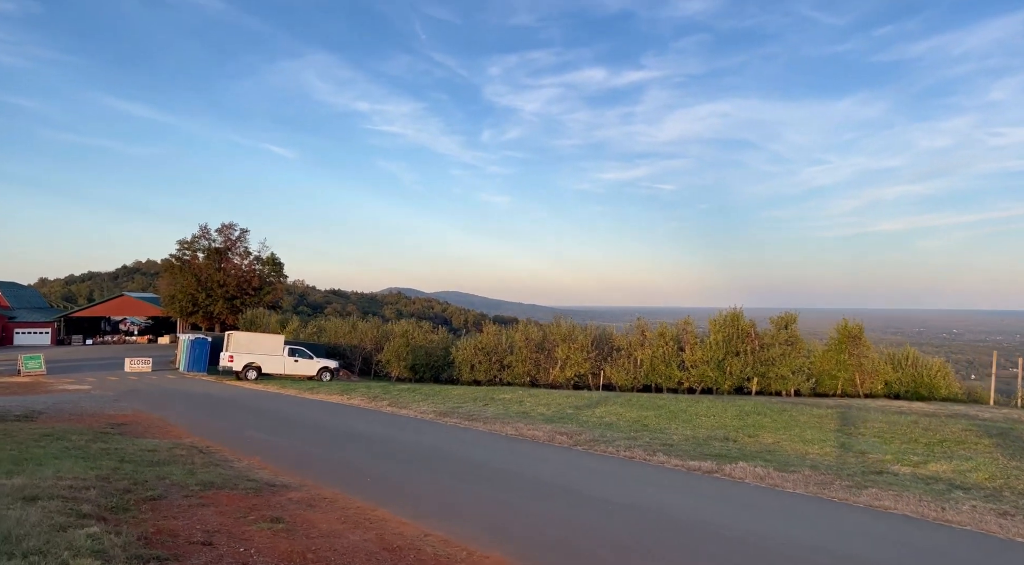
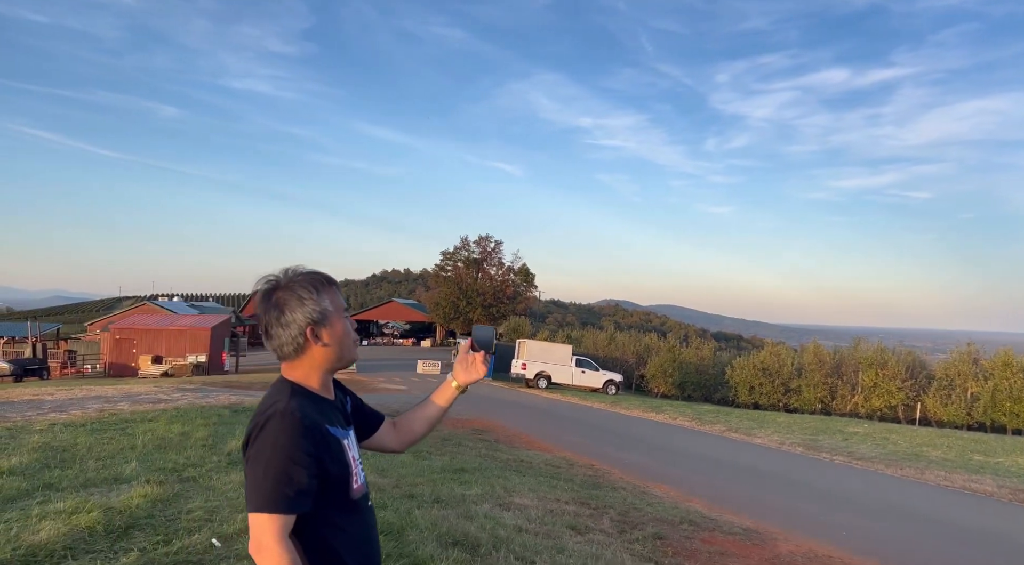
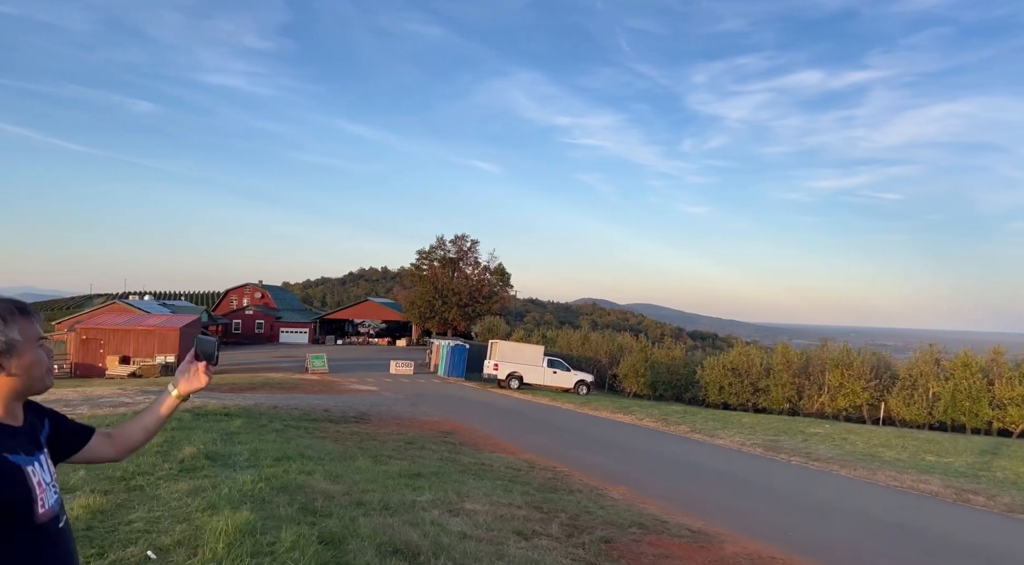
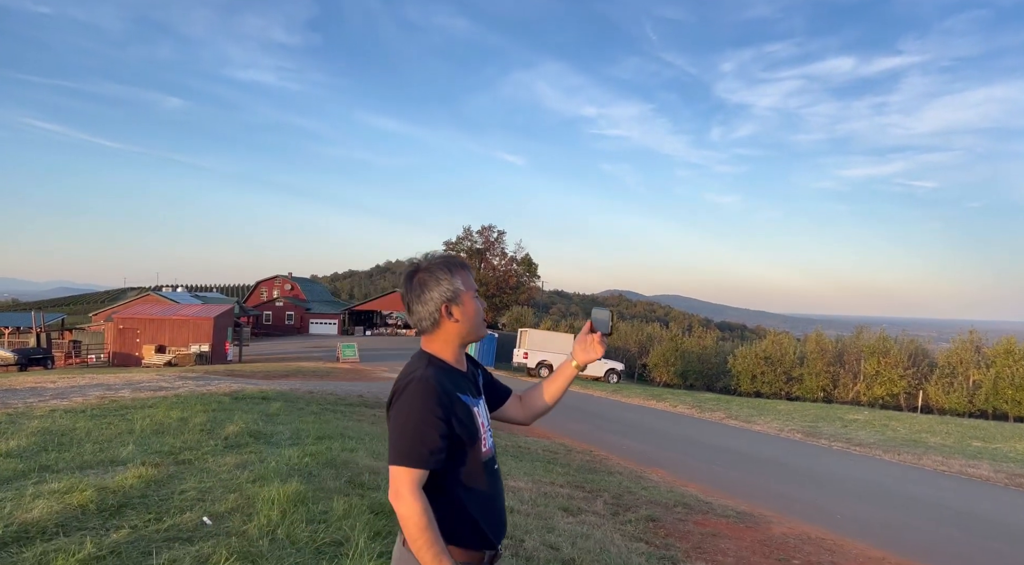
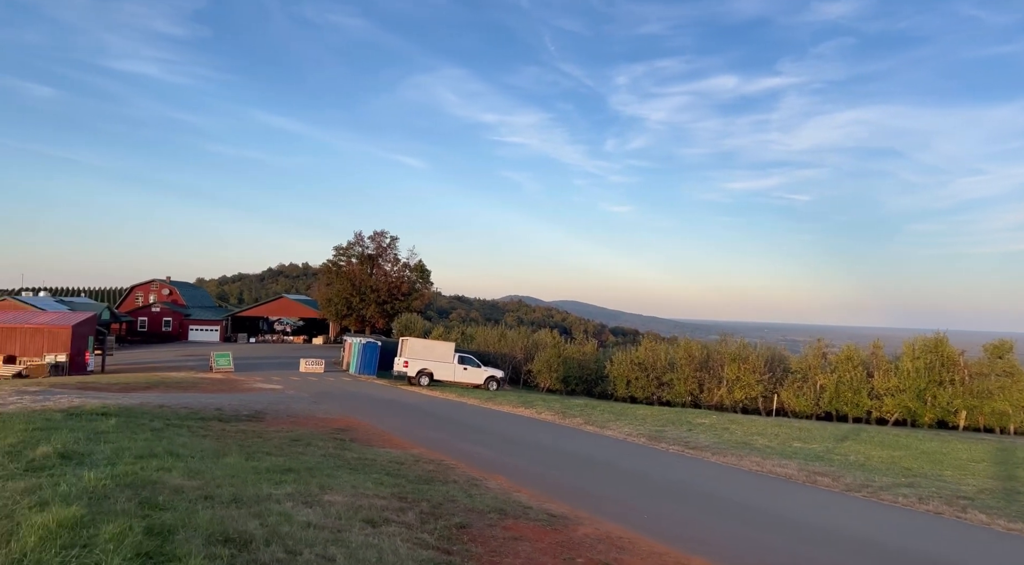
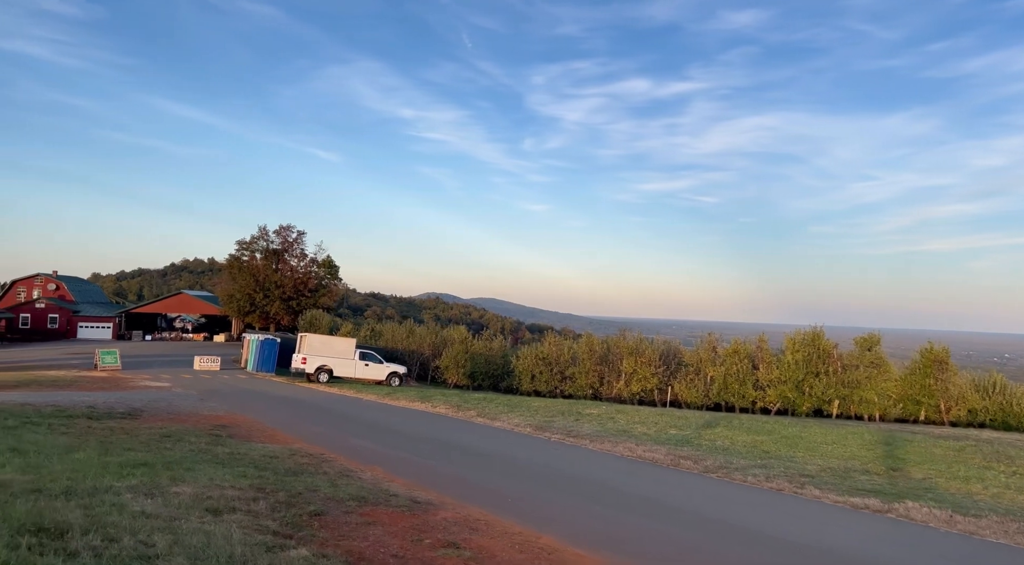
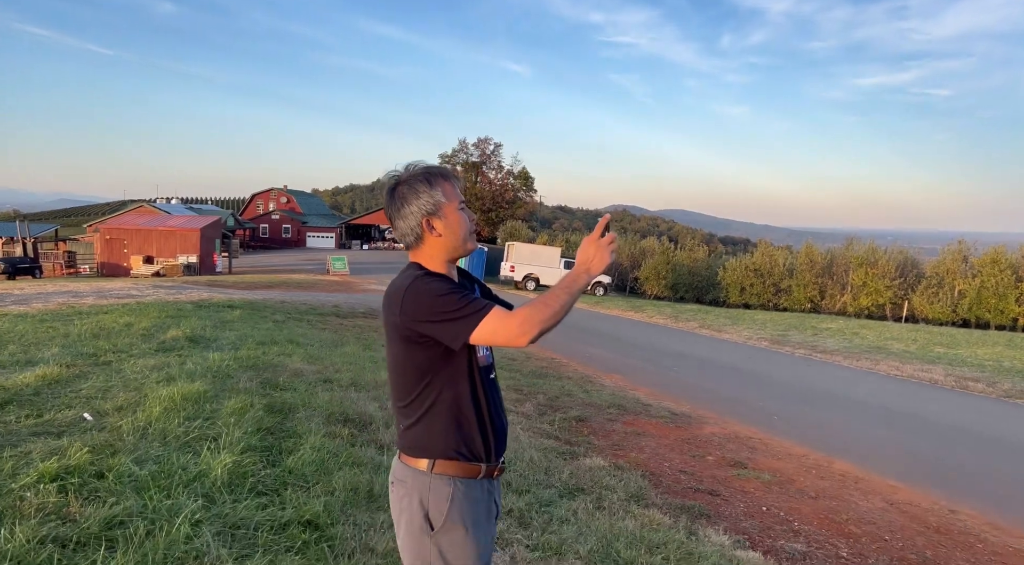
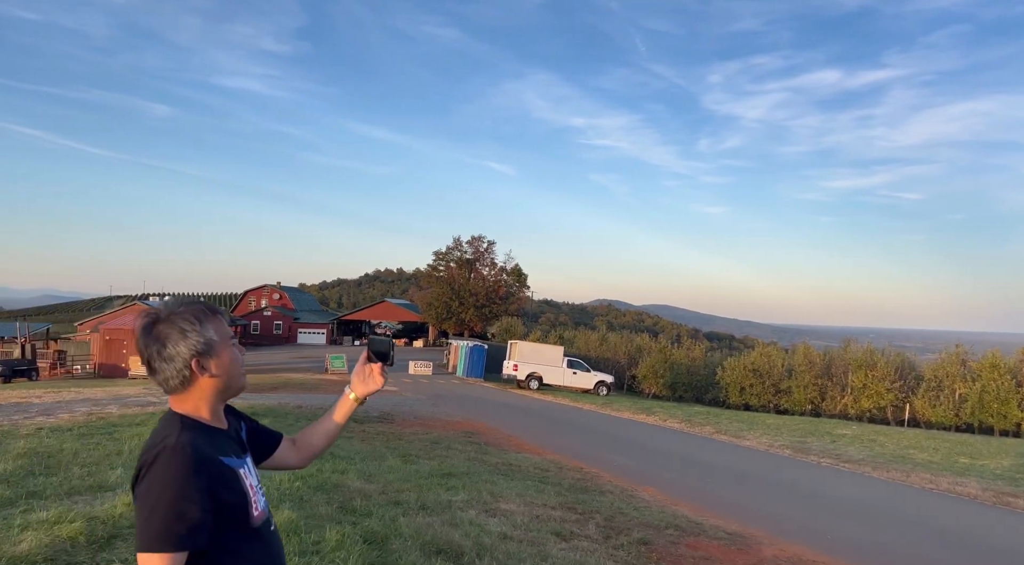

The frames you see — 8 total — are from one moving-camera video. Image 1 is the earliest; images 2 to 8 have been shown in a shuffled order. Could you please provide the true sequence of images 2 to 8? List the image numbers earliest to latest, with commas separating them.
6, 5, 3, 8, 2, 4, 7
